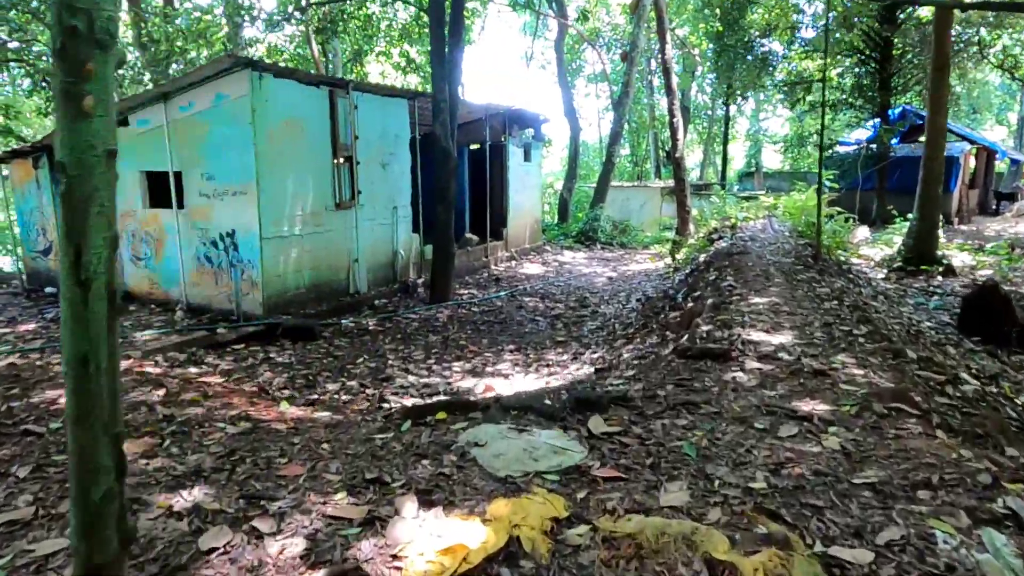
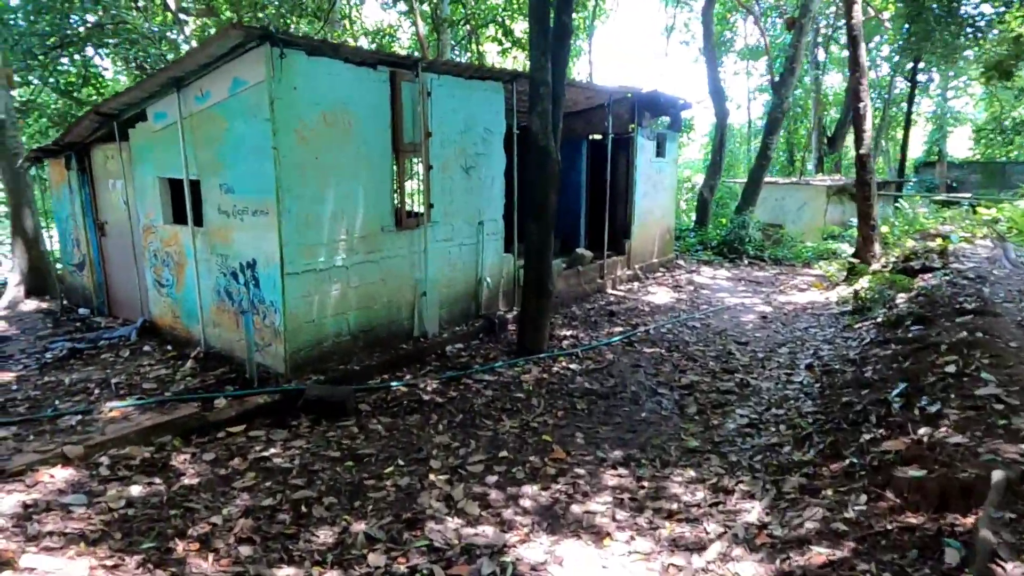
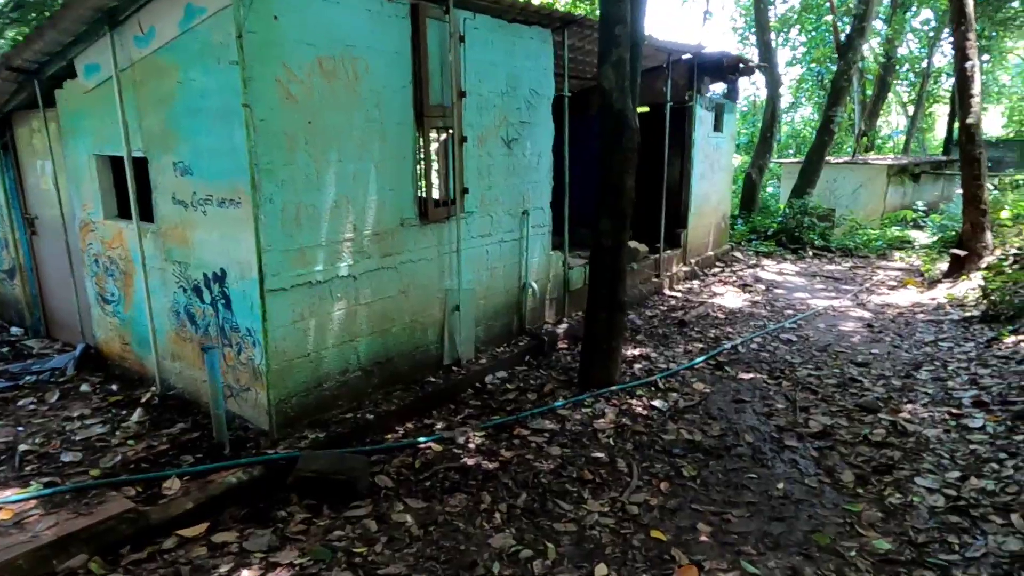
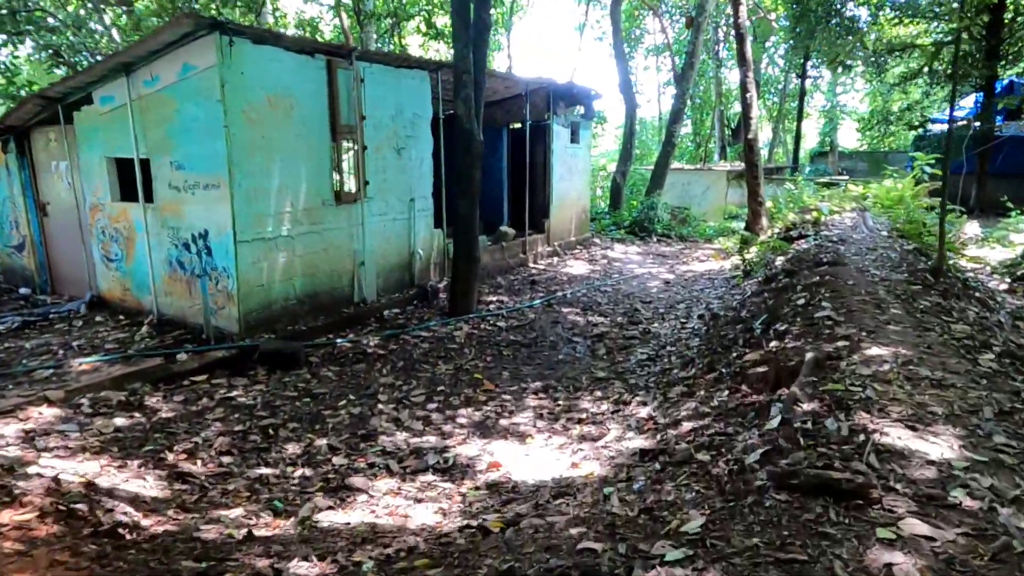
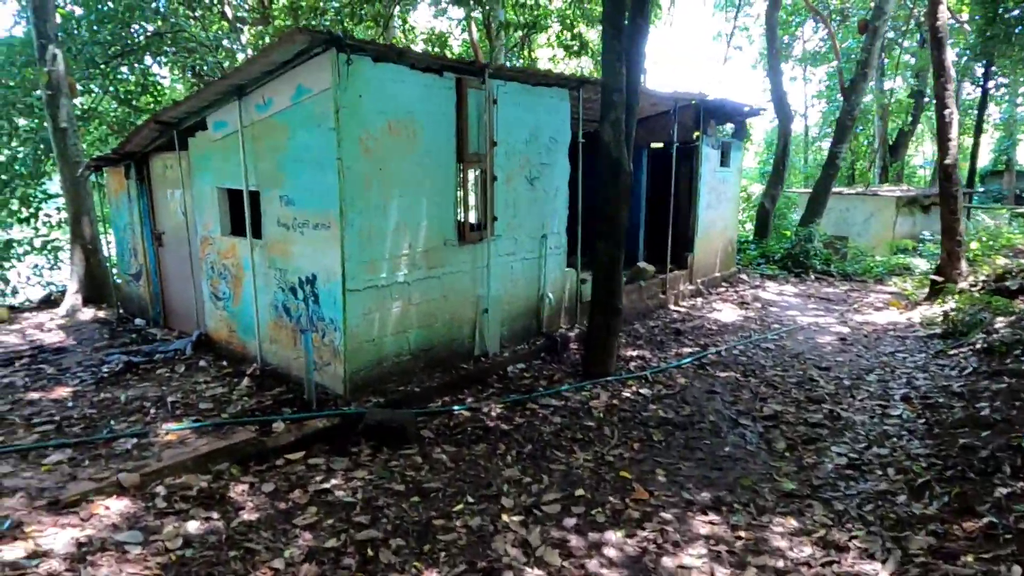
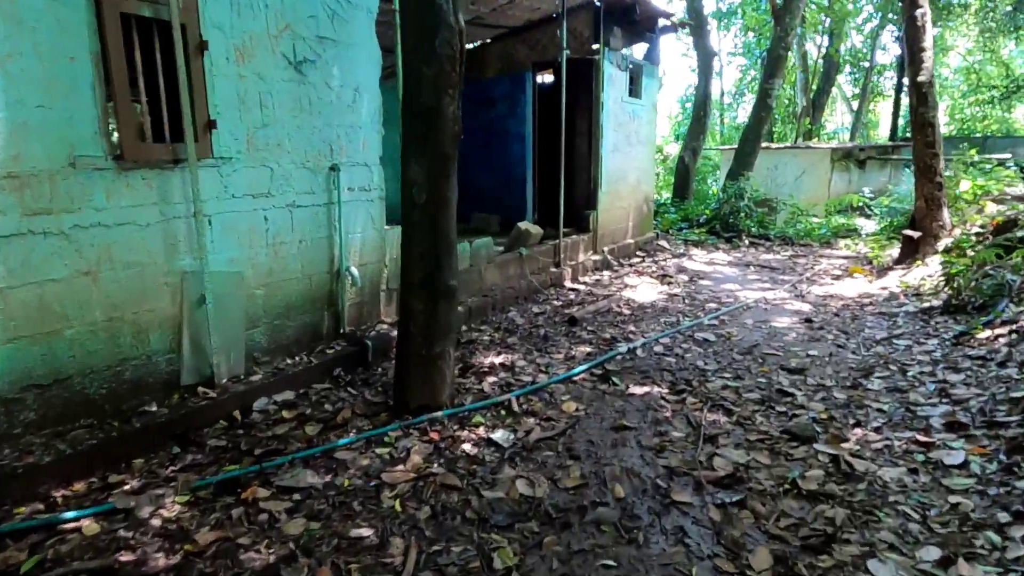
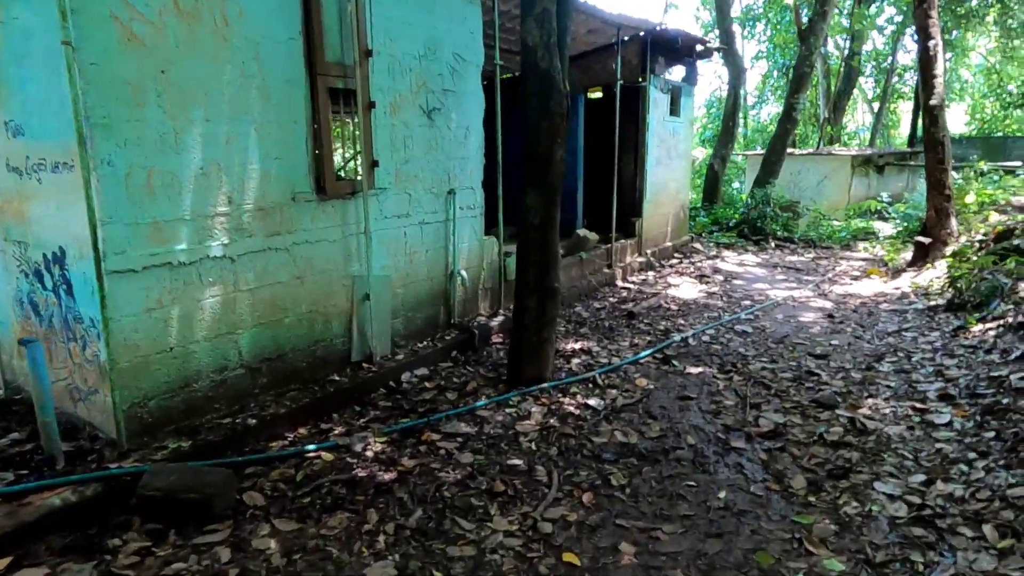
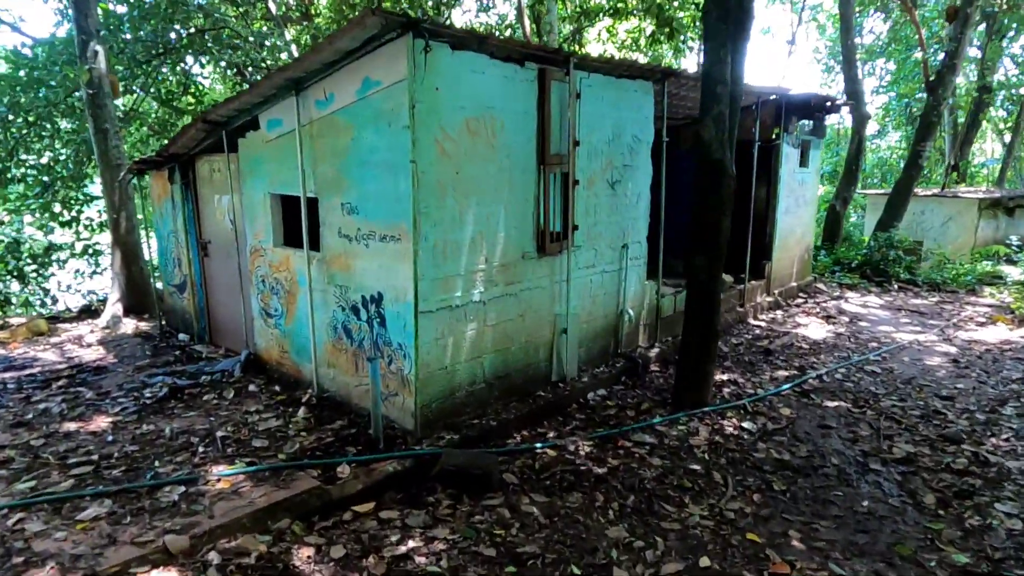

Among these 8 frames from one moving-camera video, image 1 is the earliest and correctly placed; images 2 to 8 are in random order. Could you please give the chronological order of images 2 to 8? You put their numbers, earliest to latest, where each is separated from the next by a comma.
4, 2, 5, 8, 3, 7, 6
